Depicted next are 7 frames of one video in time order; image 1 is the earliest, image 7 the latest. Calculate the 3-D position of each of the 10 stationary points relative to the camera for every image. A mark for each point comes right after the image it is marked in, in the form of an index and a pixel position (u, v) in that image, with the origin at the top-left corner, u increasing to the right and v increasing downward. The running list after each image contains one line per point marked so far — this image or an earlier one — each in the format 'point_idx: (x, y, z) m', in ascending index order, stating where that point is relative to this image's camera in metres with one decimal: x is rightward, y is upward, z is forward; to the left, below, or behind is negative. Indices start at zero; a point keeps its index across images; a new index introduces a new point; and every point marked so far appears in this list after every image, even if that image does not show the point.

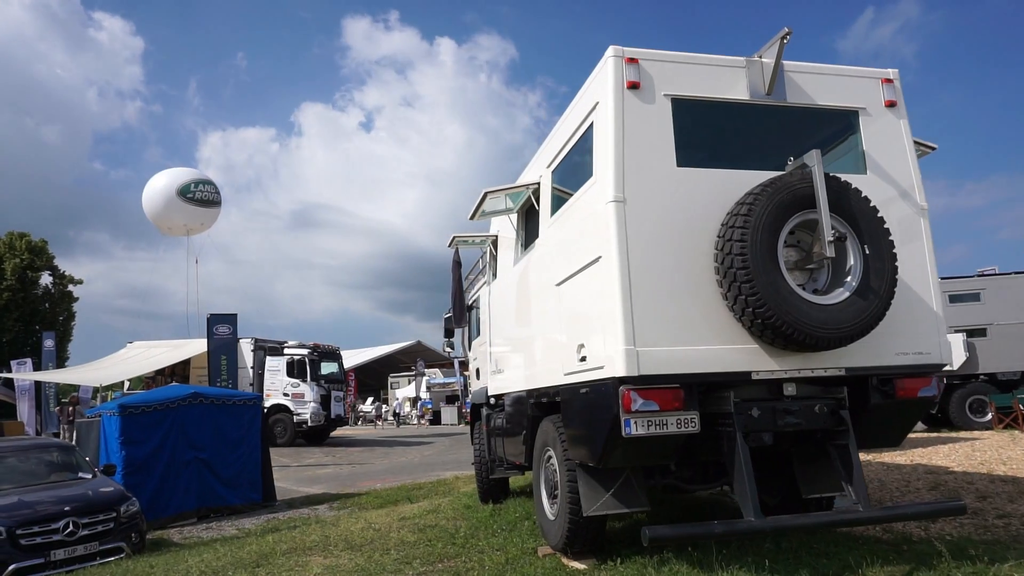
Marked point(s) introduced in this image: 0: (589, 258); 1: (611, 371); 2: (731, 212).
0: (+0.5, +0.2, +4.7) m
1: (+0.6, -0.5, +4.4) m
2: (+1.4, +0.5, +4.4) m
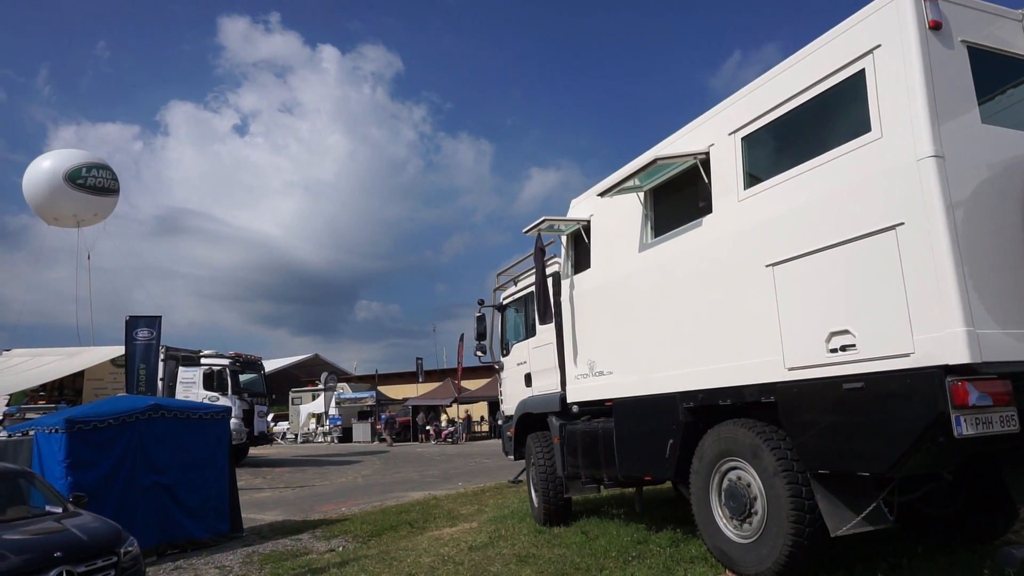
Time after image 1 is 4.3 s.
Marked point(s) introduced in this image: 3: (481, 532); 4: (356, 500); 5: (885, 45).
0: (+2.1, +0.4, +4.0) m
1: (+2.2, -0.4, +3.6) m
2: (+3.0, +0.6, +3.8) m
3: (-0.4, -2.9, +8.0) m
4: (-3.3, -4.5, +14.7) m
5: (+2.2, +1.4, +4.0) m
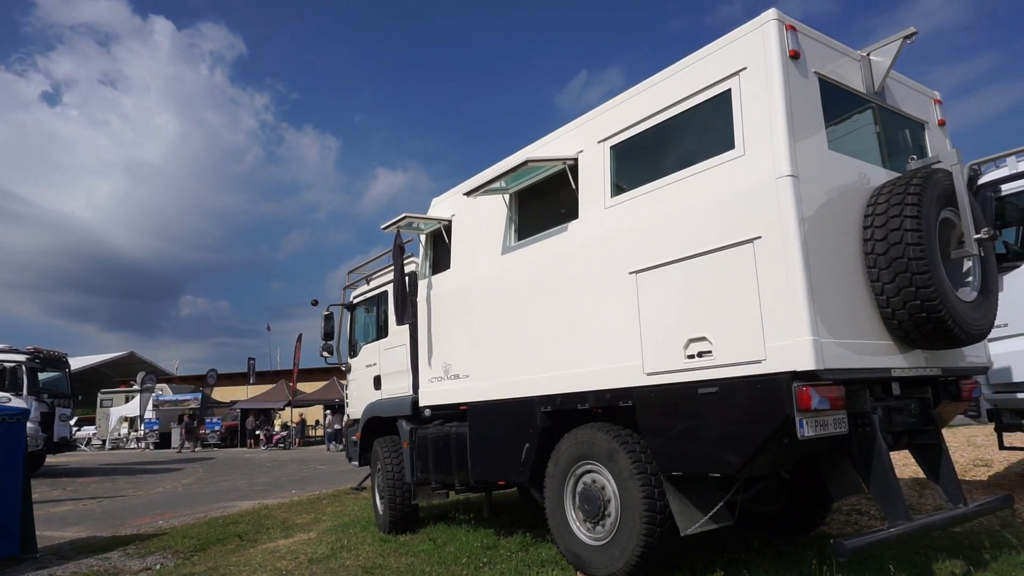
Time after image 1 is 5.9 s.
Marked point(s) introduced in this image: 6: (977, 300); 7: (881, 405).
0: (+1.3, +0.3, +4.2) m
1: (+1.5, -0.4, +3.8) m
2: (+2.3, +0.5, +4.2) m
3: (-2.1, -2.8, +7.5) m
4: (-6.6, -4.4, +13.3) m
5: (+1.4, +1.3, +4.2) m
6: (+2.9, -0.1, +4.3) m
7: (+2.3, -0.7, +4.3) m
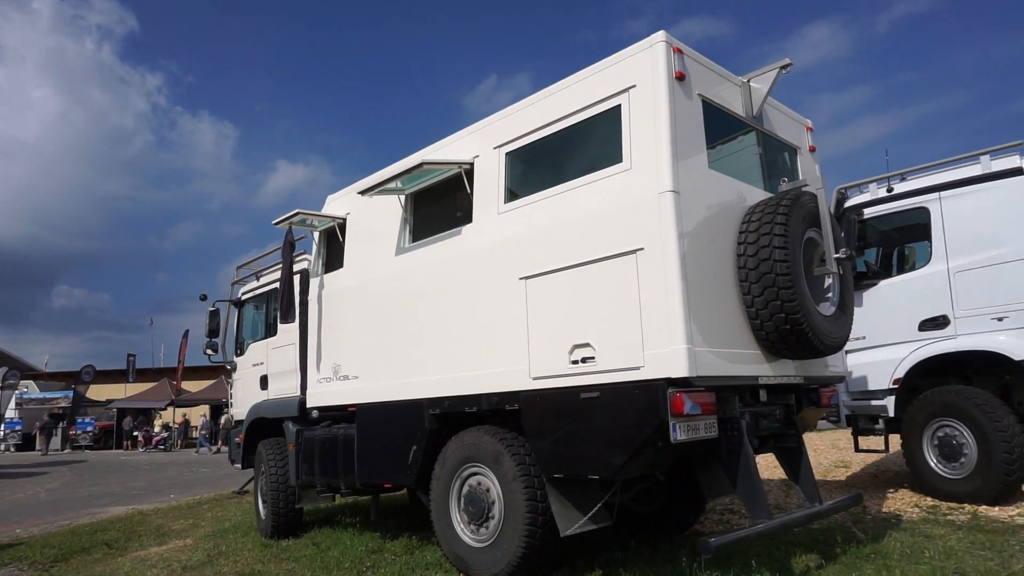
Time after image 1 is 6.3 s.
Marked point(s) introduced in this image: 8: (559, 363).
0: (+0.6, +0.2, +4.3) m
1: (+0.9, -0.5, +4.0) m
2: (+1.6, +0.4, +4.5) m
3: (-3.3, -2.7, +7.2) m
4: (-8.6, -4.2, +12.3) m
5: (+0.8, +1.3, +4.4) m
6: (+2.2, -0.2, +4.7) m
7: (+1.6, -0.8, +4.6) m
8: (+0.3, -0.5, +4.5) m
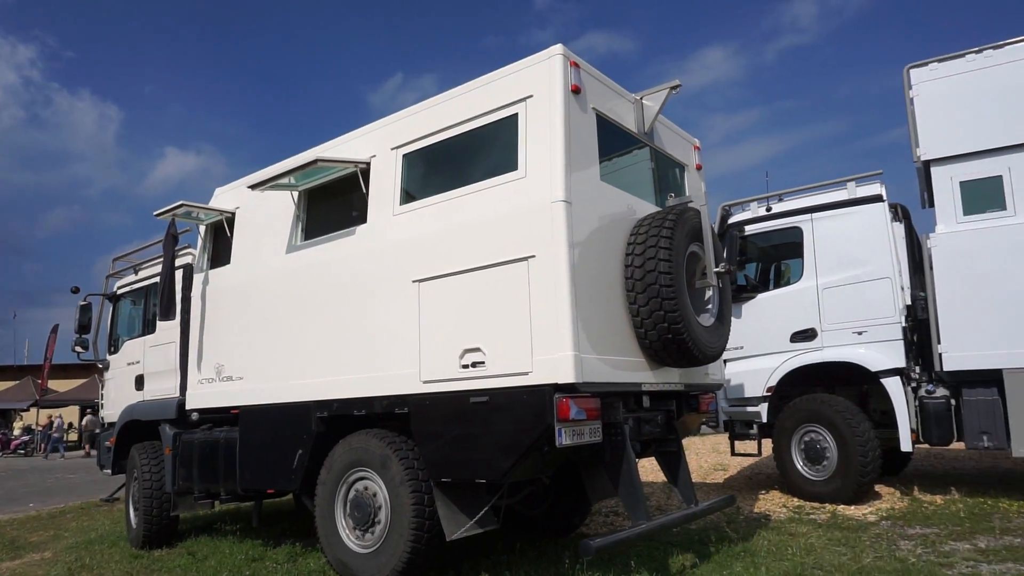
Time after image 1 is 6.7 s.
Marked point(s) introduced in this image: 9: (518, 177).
0: (0.0, +0.2, +4.4) m
1: (+0.2, -0.5, +4.1) m
2: (+0.9, +0.4, +4.7) m
3: (-4.4, -2.7, +6.6) m
4: (-10.4, -3.9, +10.9) m
5: (+0.2, +1.2, +4.4) m
6: (+1.5, -0.3, +5.0) m
7: (+0.8, -0.9, +4.7) m
8: (-0.4, -0.5, +4.5) m
9: (0.0, +0.7, +4.4) m
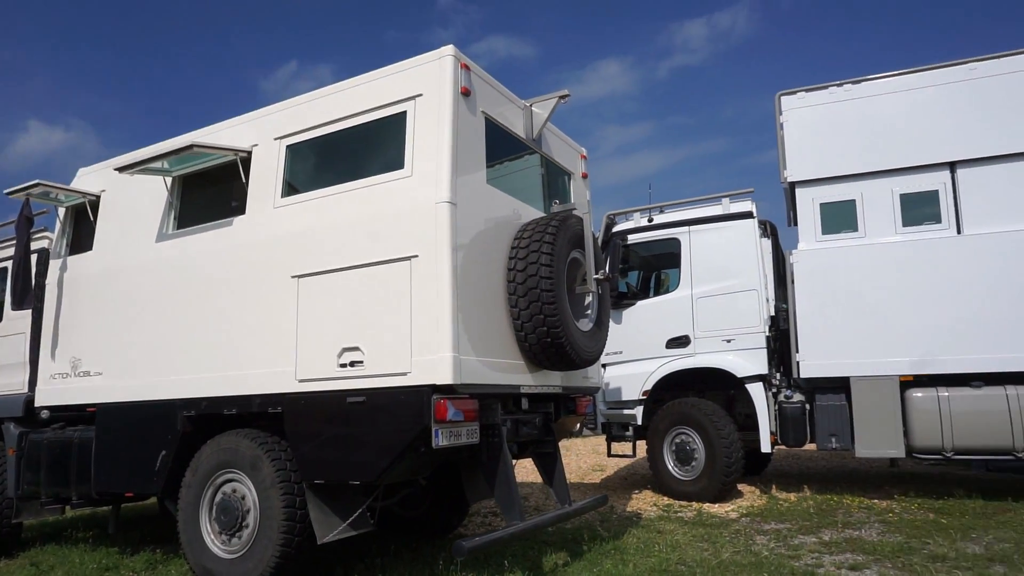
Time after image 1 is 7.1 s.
0: (-0.8, +0.2, +4.3) m
1: (-0.5, -0.5, +4.1) m
2: (+0.1, +0.3, +4.8) m
3: (-5.5, -2.5, +5.9) m
4: (-12.1, -3.5, +9.3) m
5: (-0.6, +1.2, +4.4) m
6: (+0.6, -0.3, +5.1) m
7: (0.0, -0.9, +4.8) m
8: (-1.2, -0.5, +4.4) m
9: (-0.7, +0.7, +4.4) m
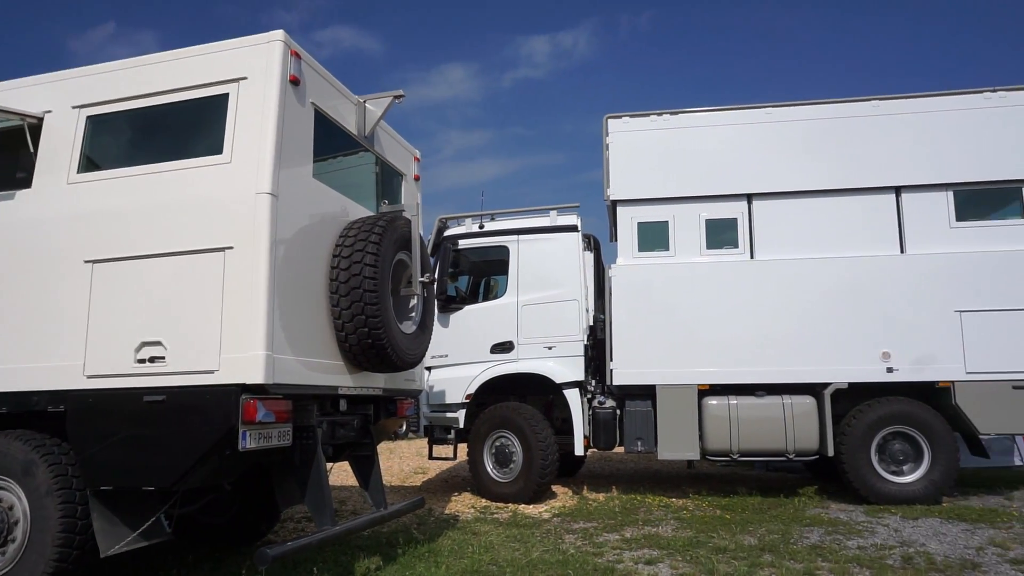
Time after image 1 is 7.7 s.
0: (-1.8, +0.3, +4.0) m
1: (-1.6, -0.5, +3.8) m
2: (-1.1, +0.3, +4.7) m
3: (-7.0, -2.2, +4.5) m
4: (-14.2, -2.9, +6.3) m
5: (-1.6, +1.3, +4.2) m
6: (-0.7, -0.3, +5.1) m
7: (-1.3, -0.9, +4.7) m
8: (-2.3, -0.4, +4.0) m
9: (-1.7, +0.8, +4.1) m
